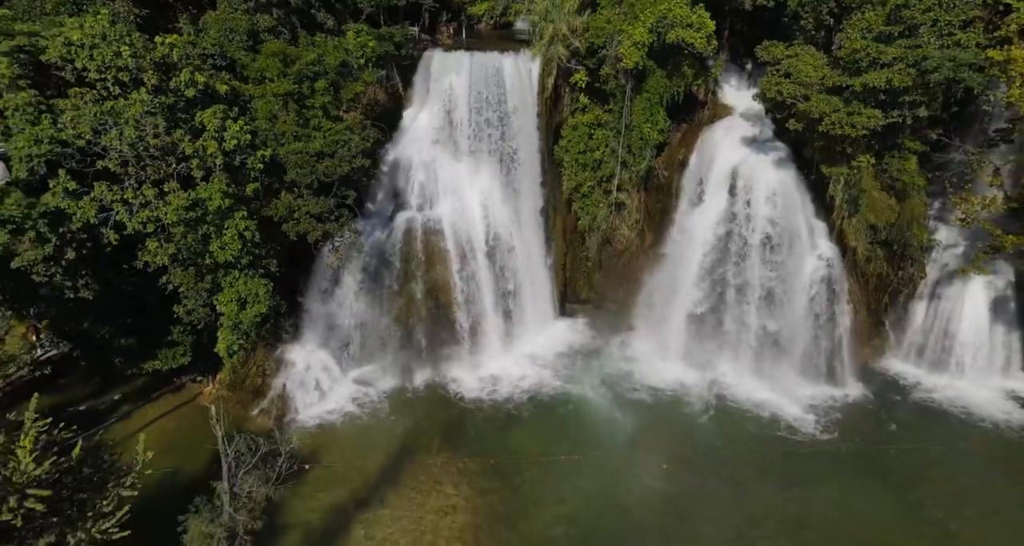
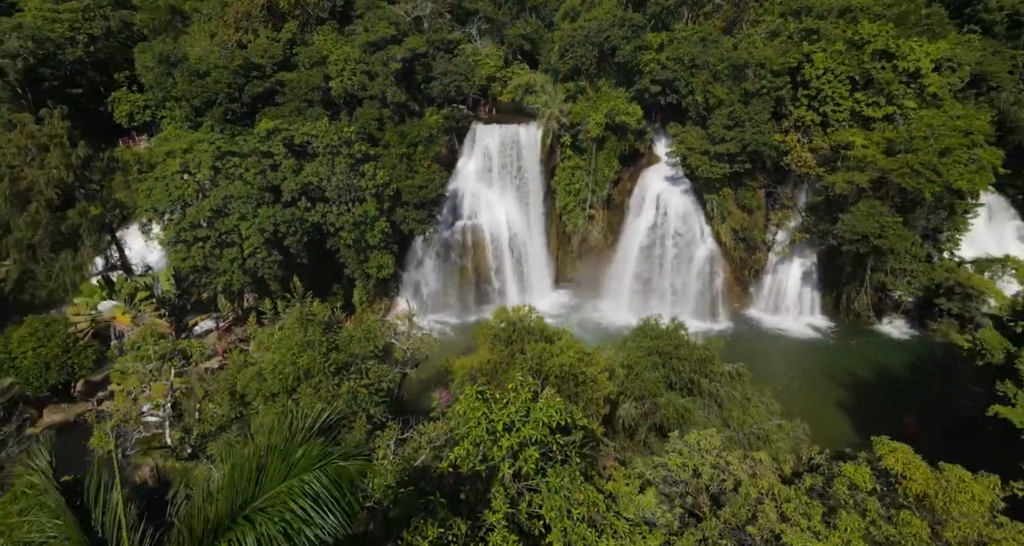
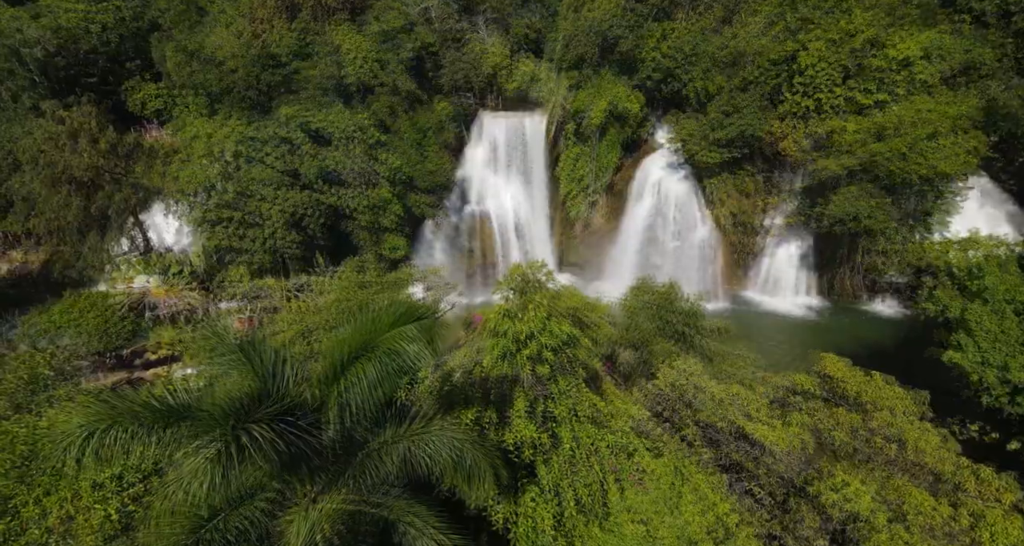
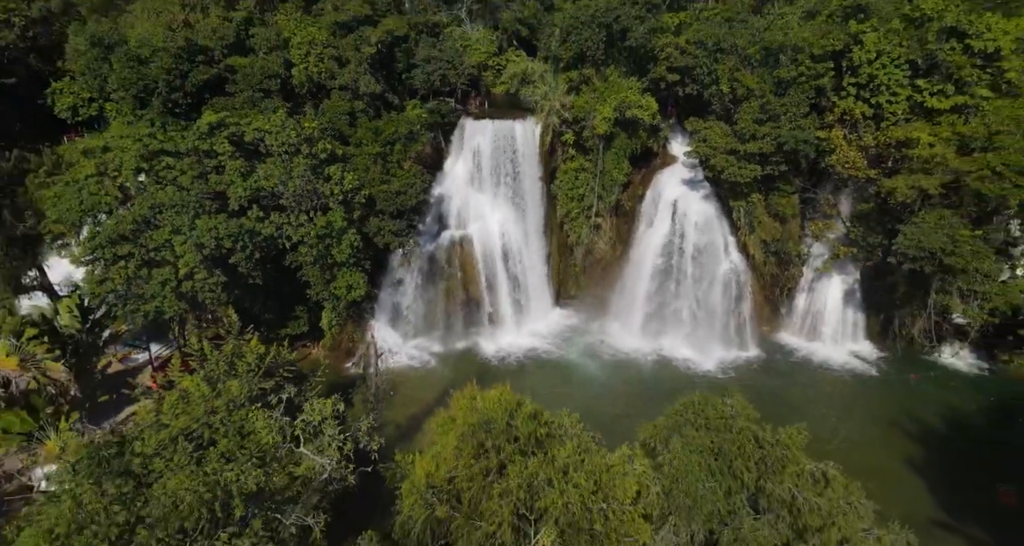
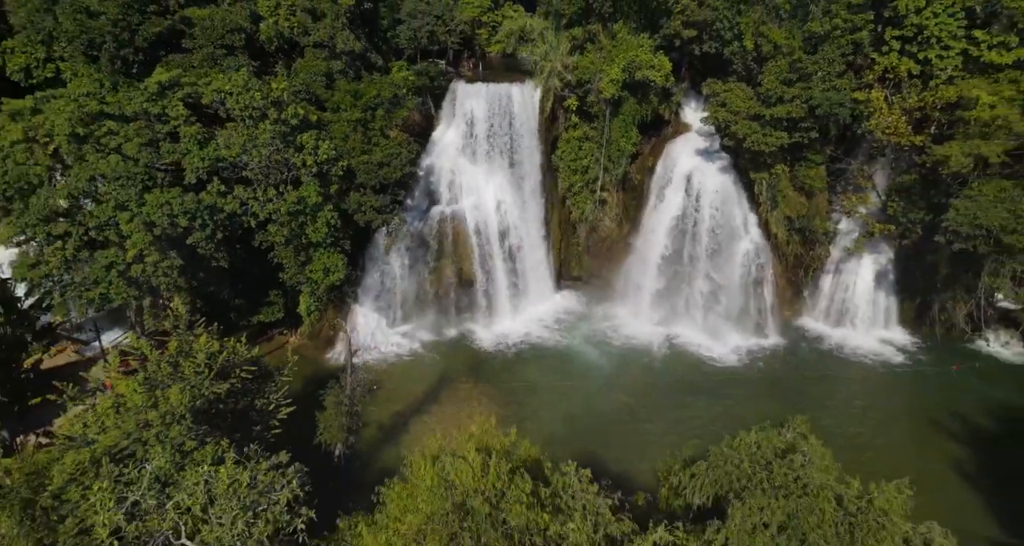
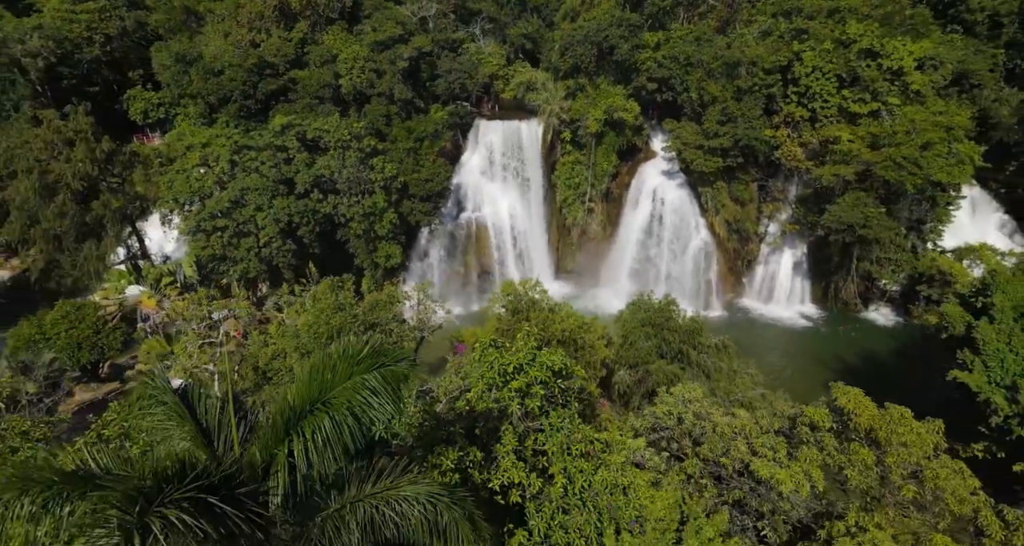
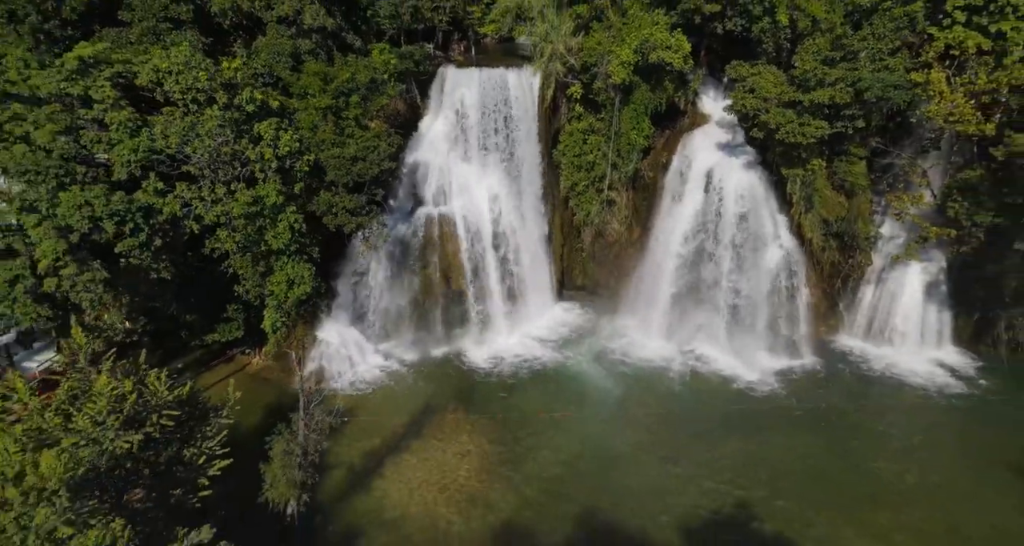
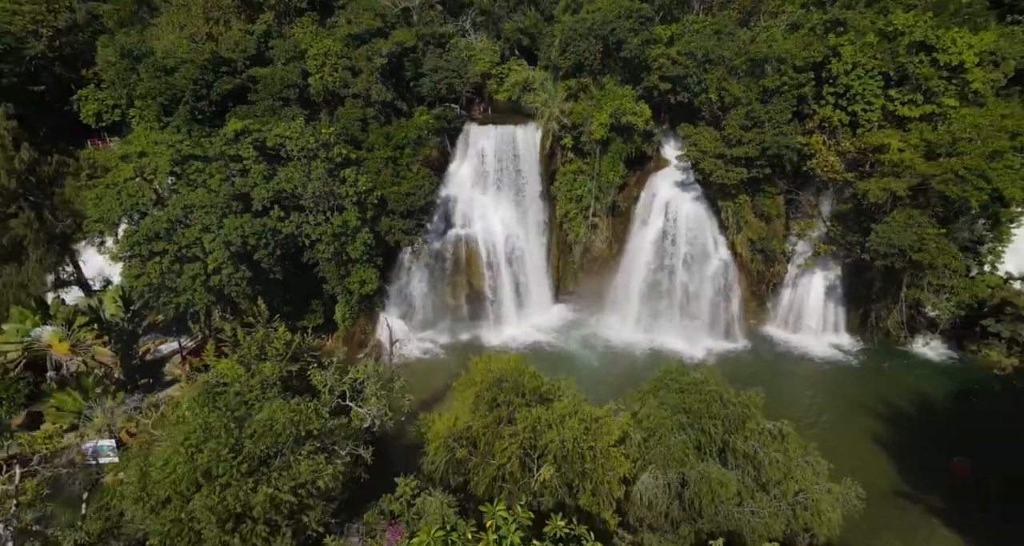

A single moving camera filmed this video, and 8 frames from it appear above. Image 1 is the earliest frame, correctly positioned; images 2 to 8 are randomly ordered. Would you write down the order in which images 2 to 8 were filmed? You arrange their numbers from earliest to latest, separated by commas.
7, 5, 4, 8, 2, 6, 3
